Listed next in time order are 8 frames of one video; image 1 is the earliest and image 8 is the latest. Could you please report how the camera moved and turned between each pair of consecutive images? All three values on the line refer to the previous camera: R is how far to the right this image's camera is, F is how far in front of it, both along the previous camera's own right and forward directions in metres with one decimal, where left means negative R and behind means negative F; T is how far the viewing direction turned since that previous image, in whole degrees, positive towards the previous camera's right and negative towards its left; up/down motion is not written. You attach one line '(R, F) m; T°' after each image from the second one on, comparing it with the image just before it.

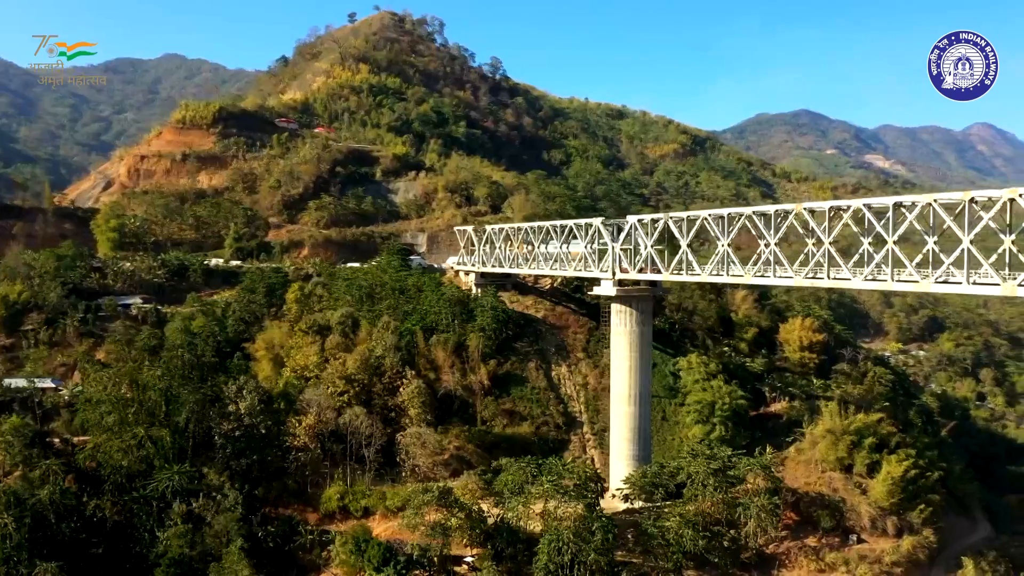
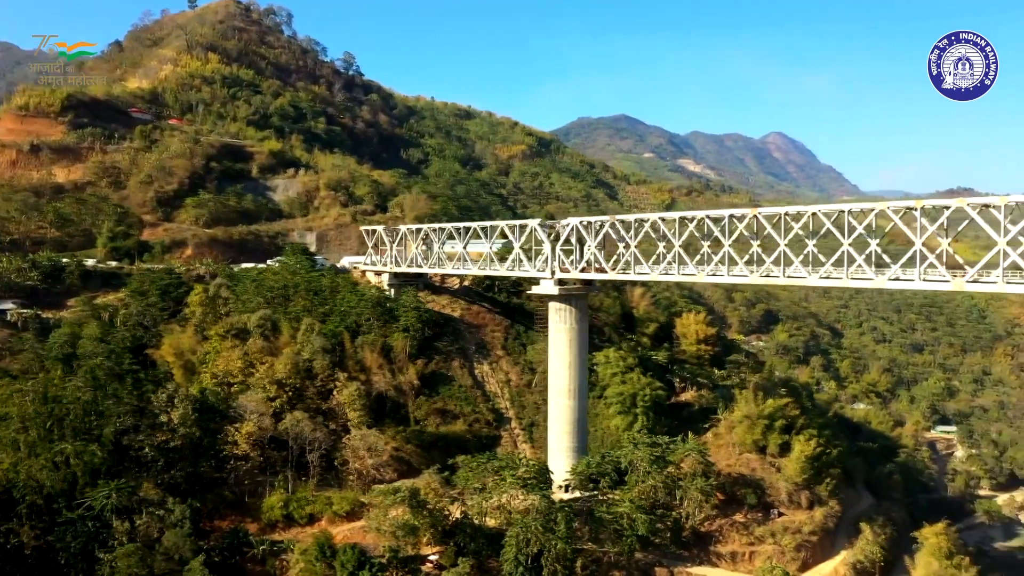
(-4.0, -0.1) m; +12°
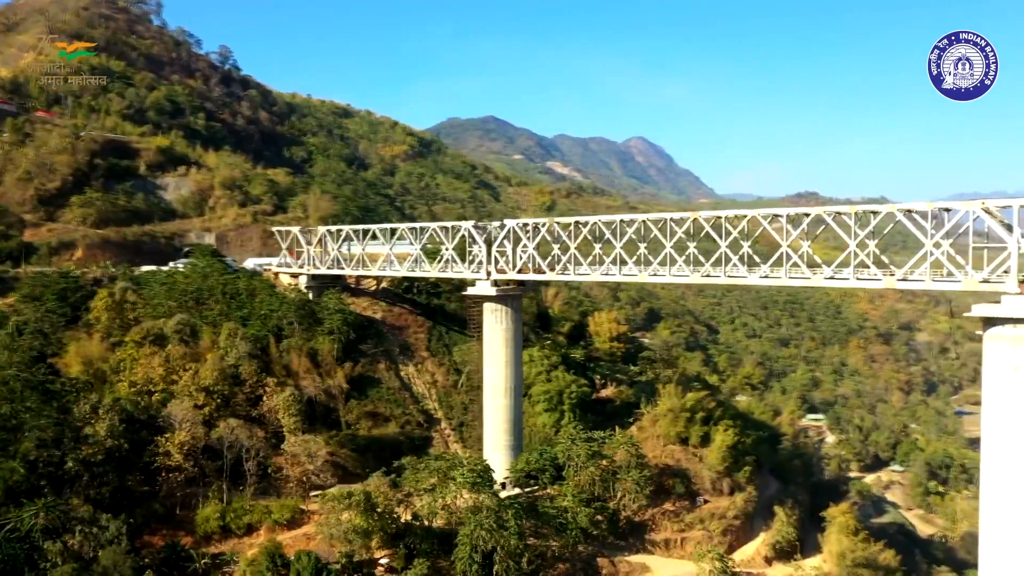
(-2.4, -0.2) m; +9°
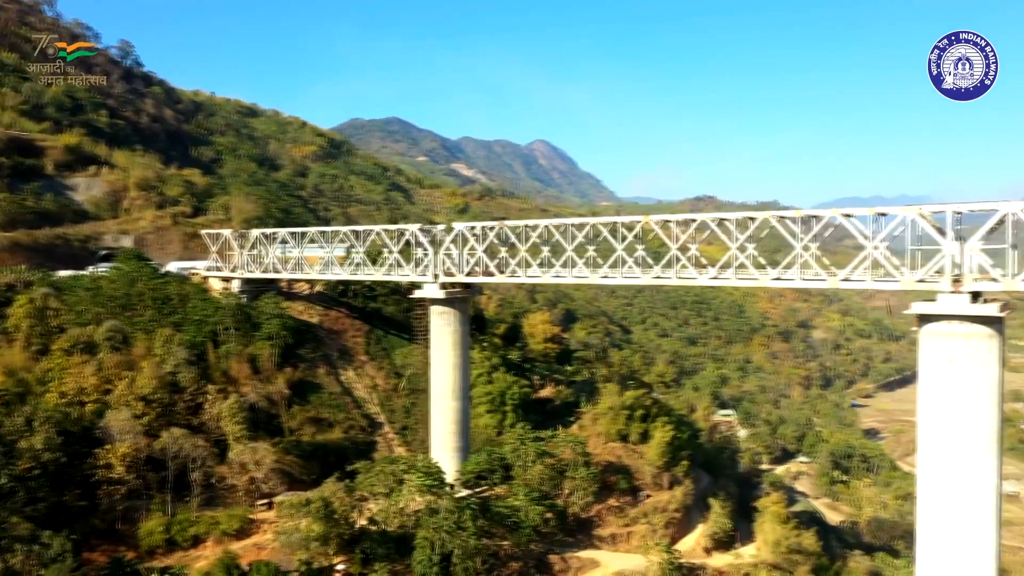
(-1.6, -0.2) m; +7°
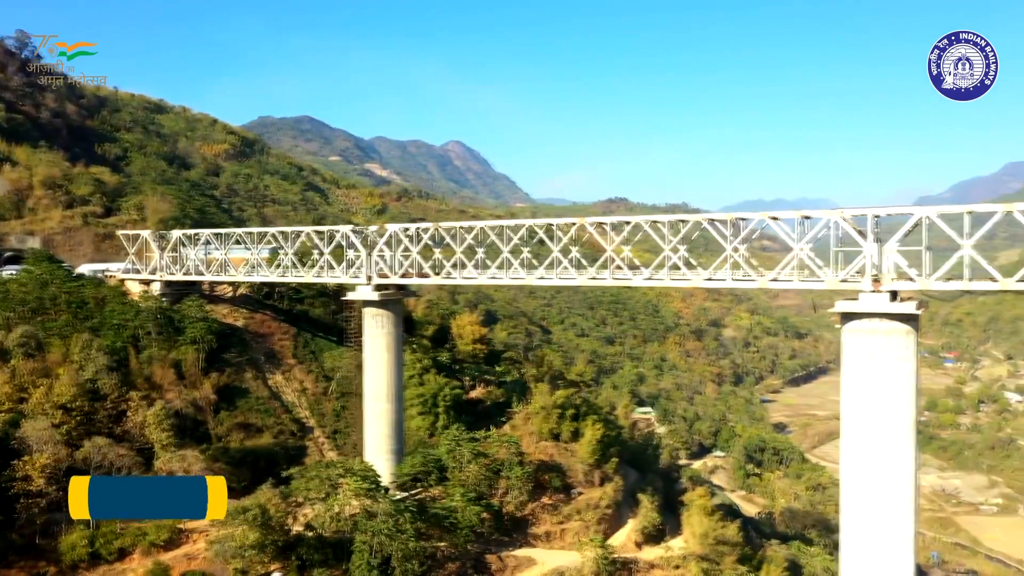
(-0.7, -0.1) m; +6°
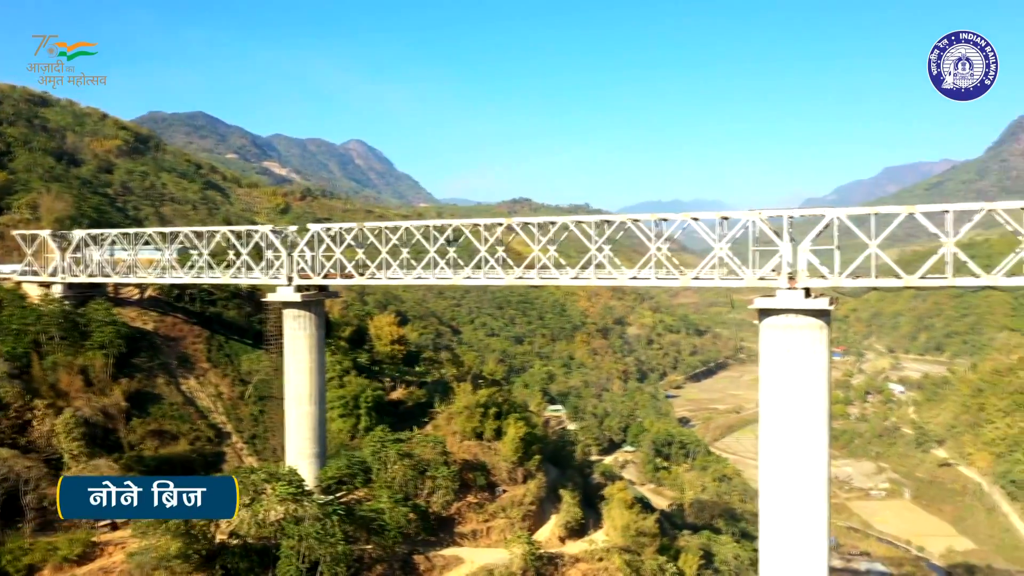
(-0.7, -0.1) m; +7°
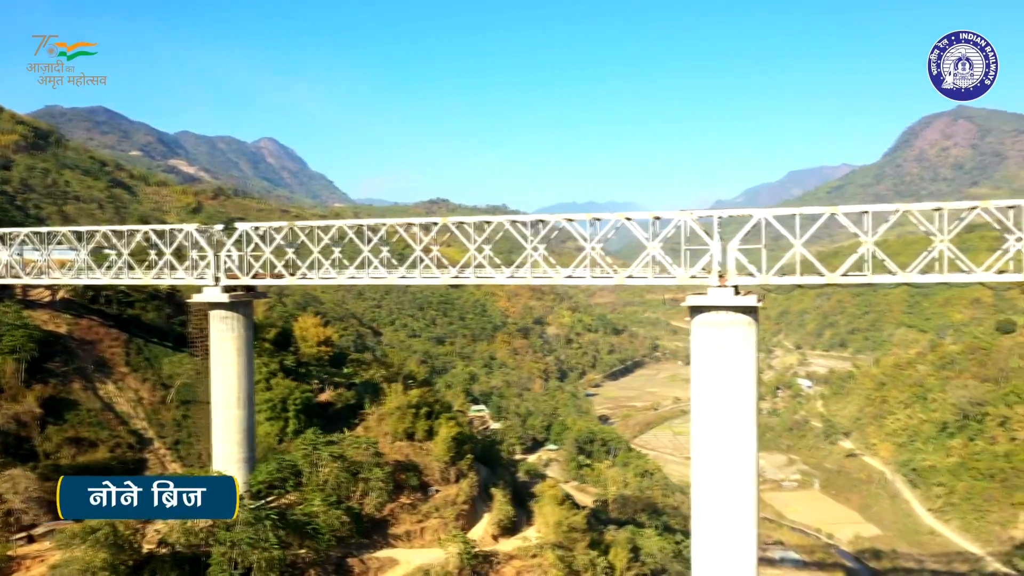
(-0.6, -0.1) m; +6°
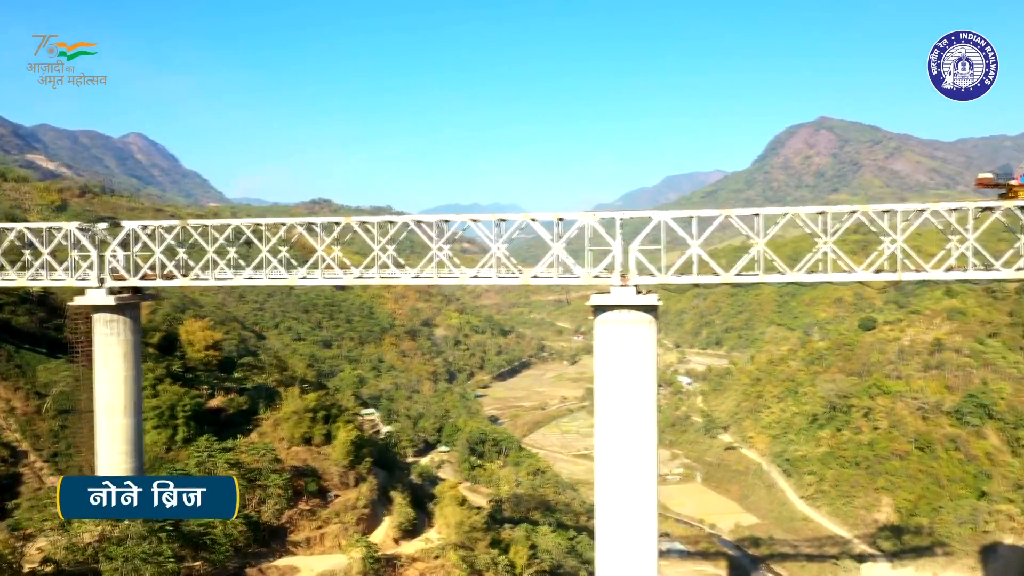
(-0.6, 0.0) m; +8°
